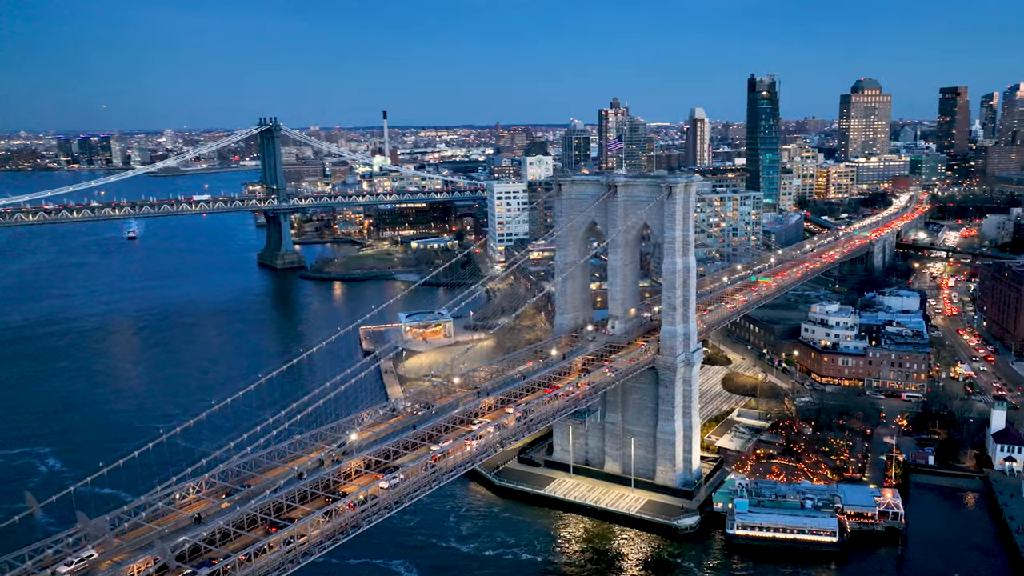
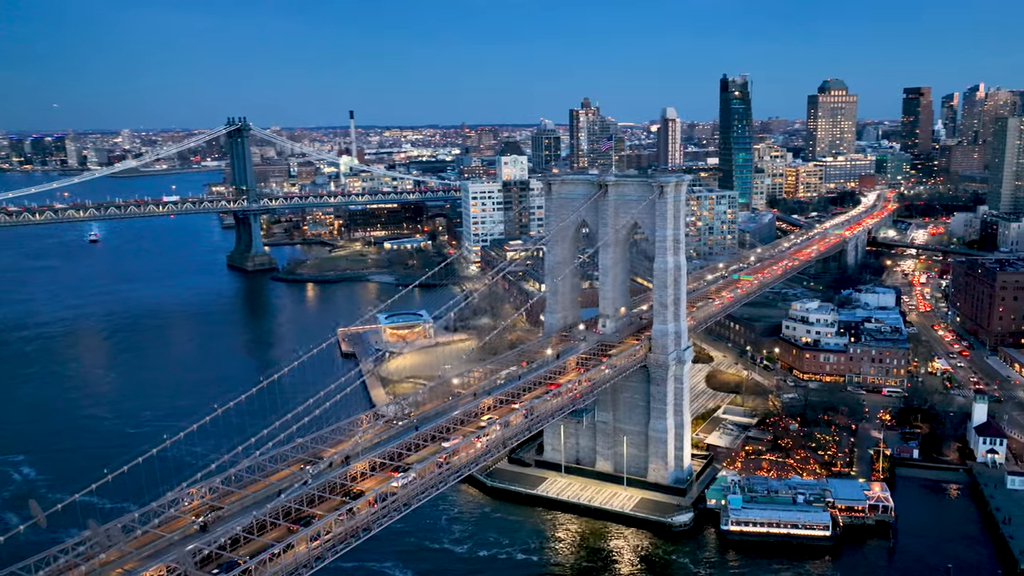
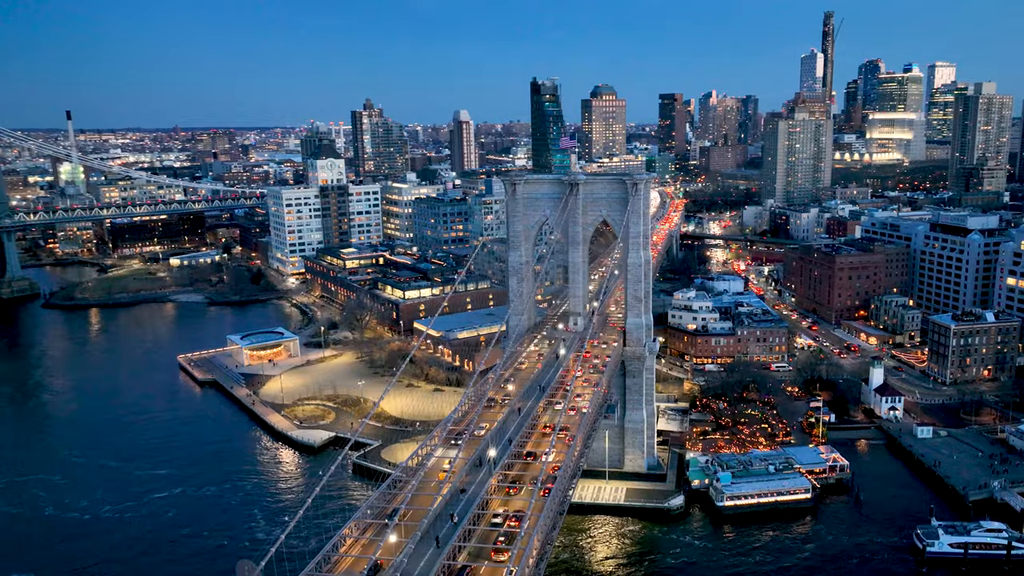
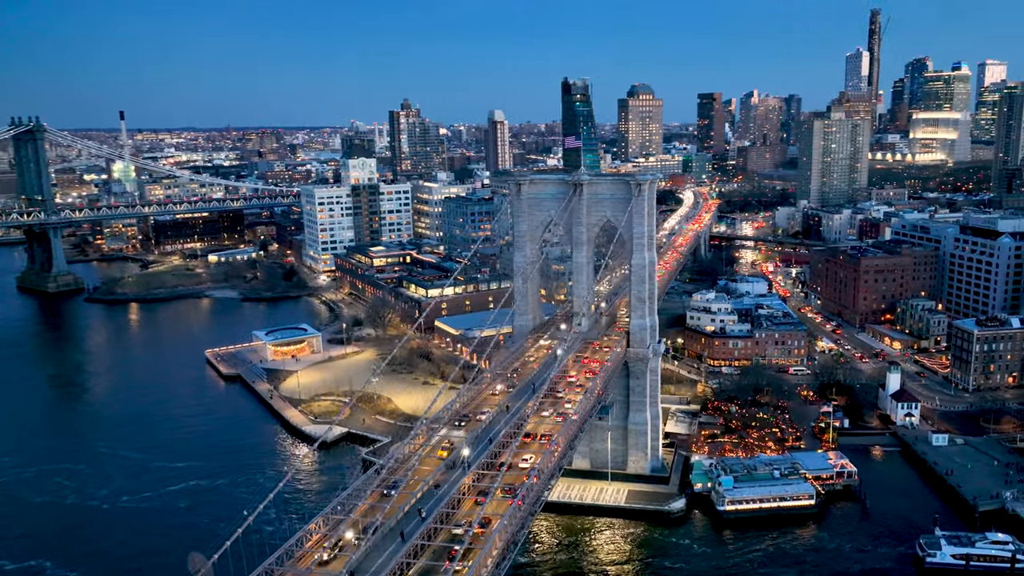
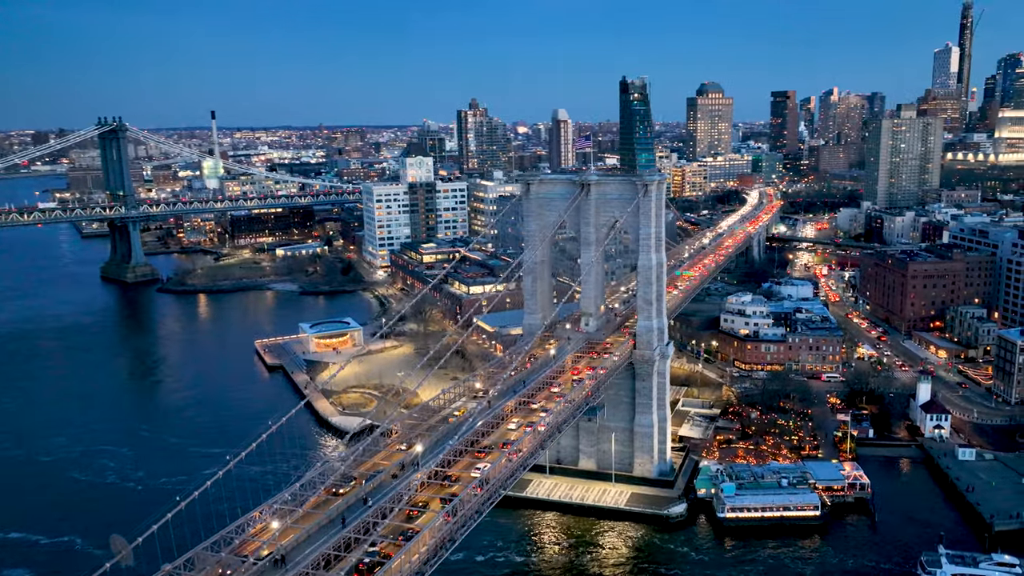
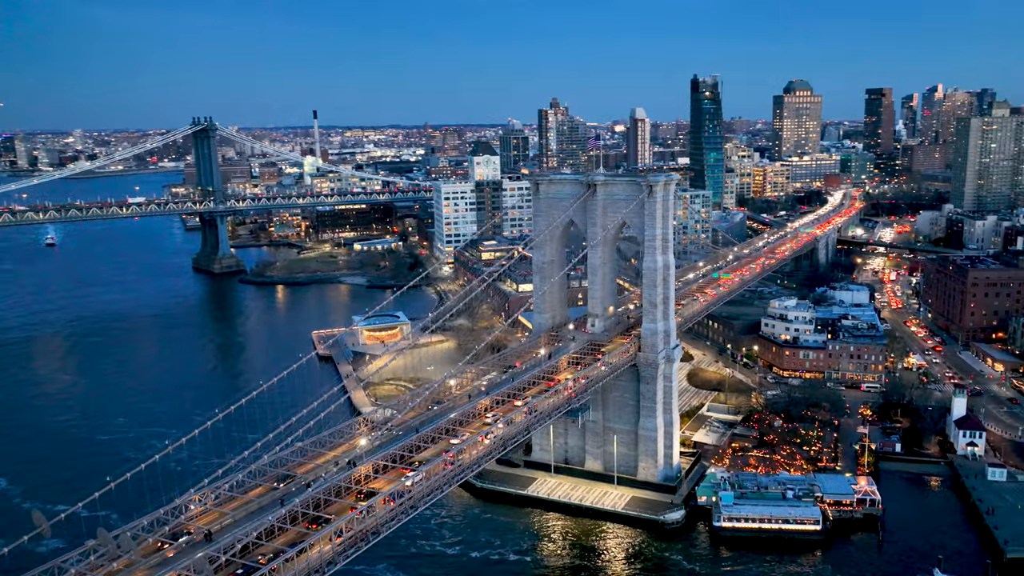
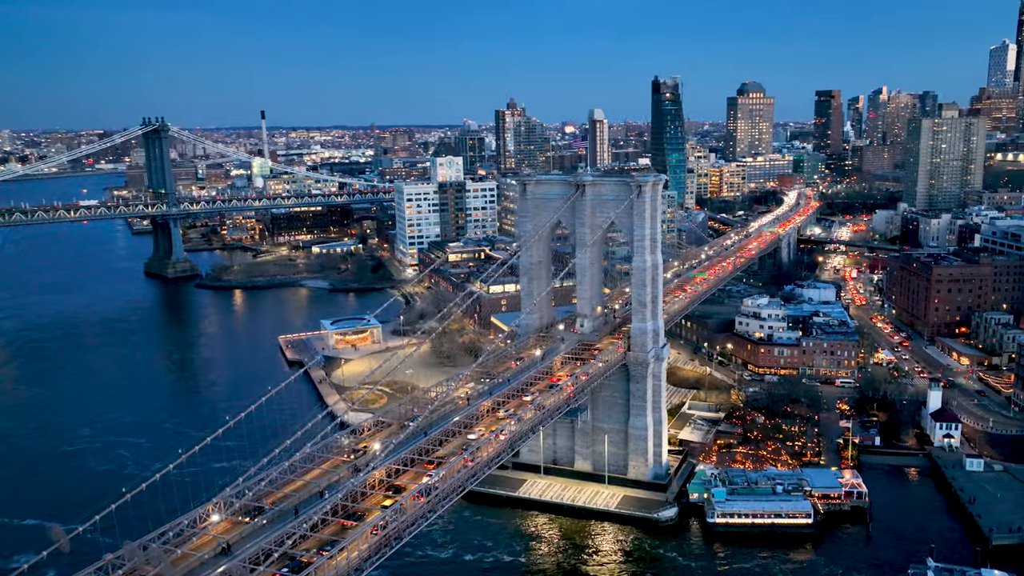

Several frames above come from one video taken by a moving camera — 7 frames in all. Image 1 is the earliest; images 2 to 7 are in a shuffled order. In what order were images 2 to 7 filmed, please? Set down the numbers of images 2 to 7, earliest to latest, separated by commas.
2, 6, 7, 5, 4, 3
